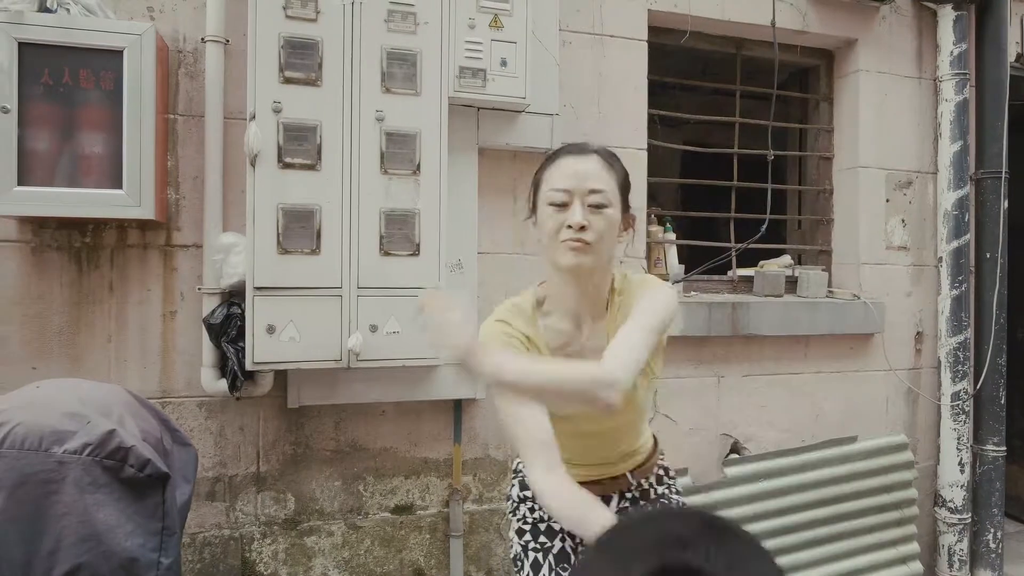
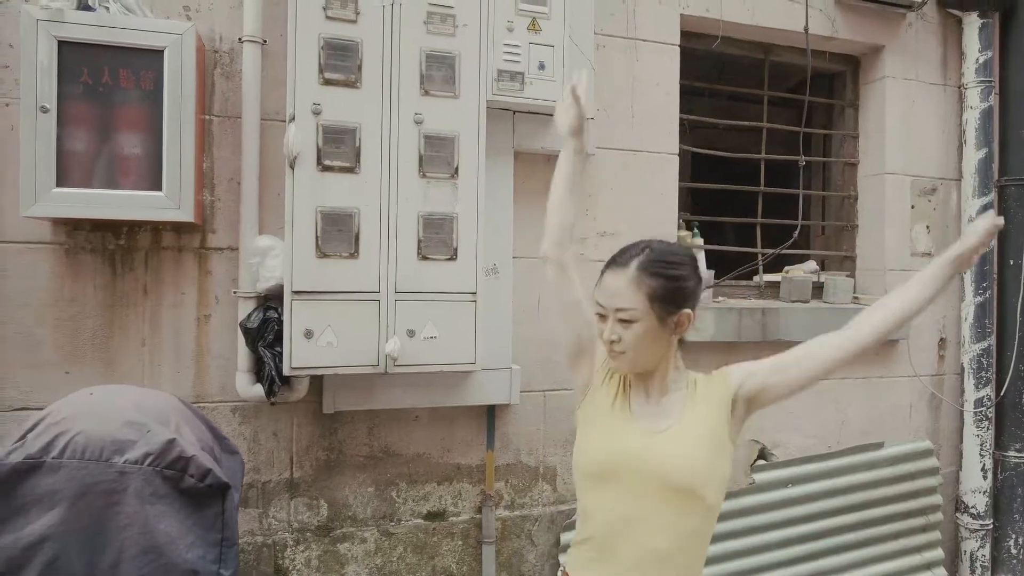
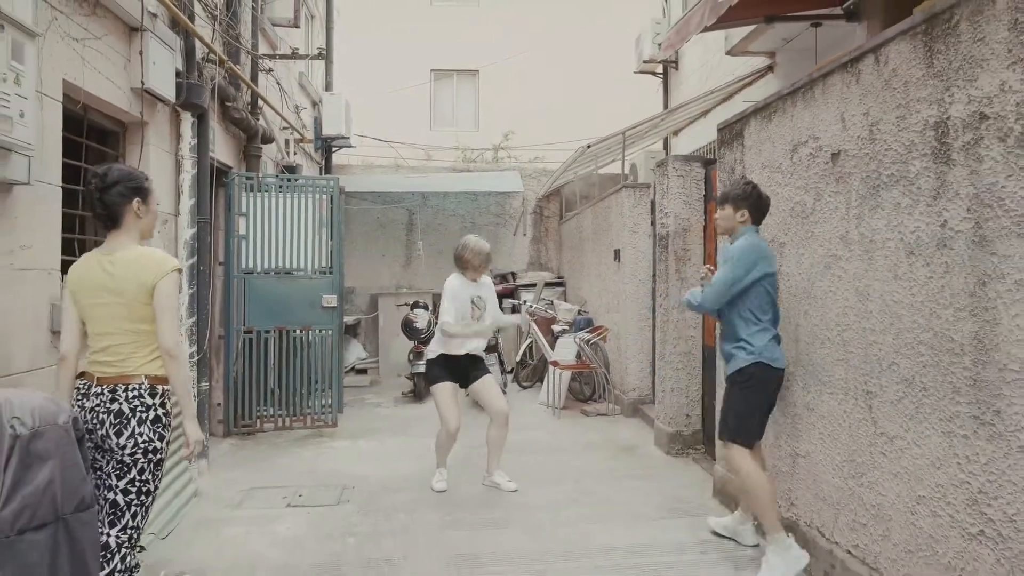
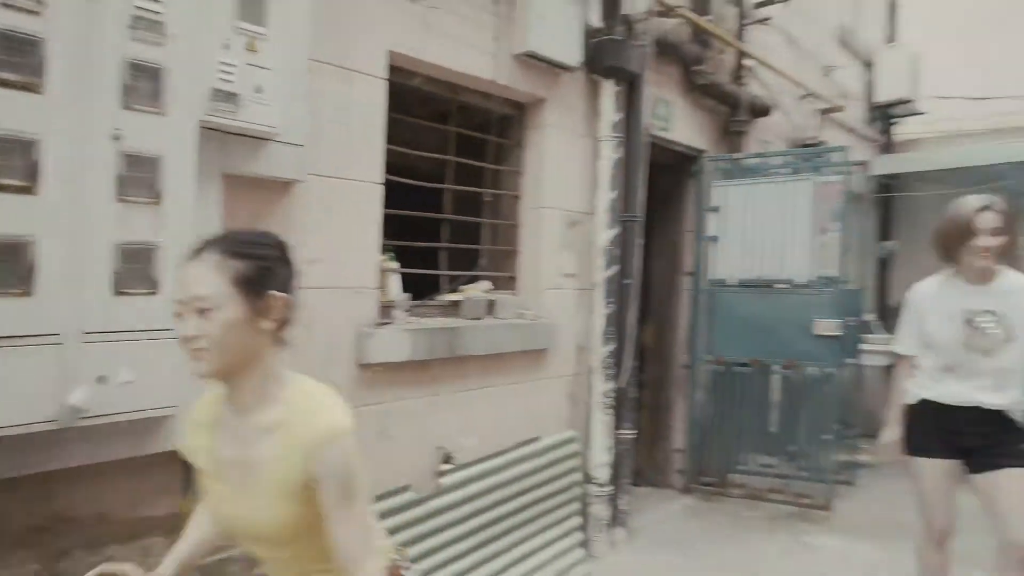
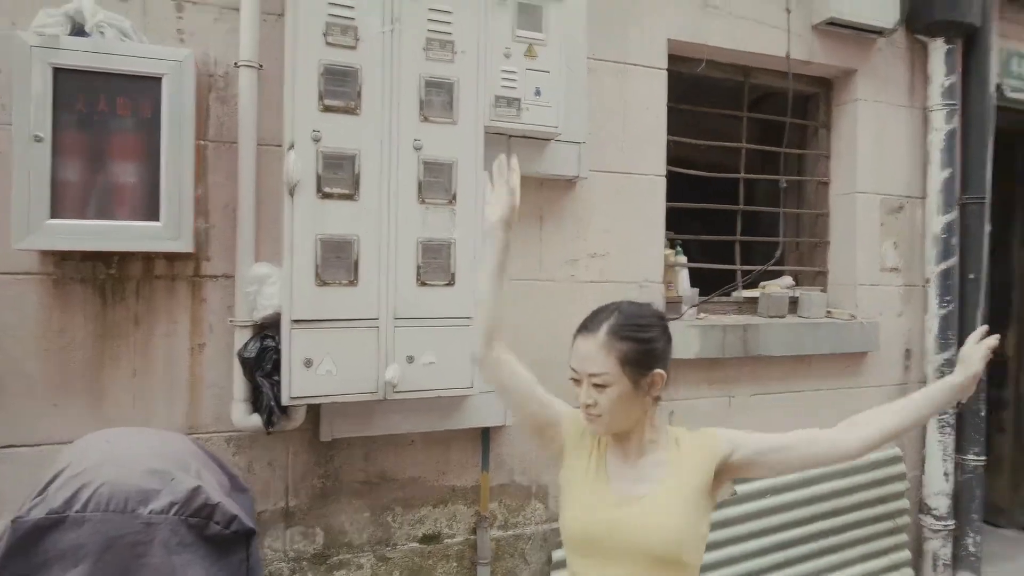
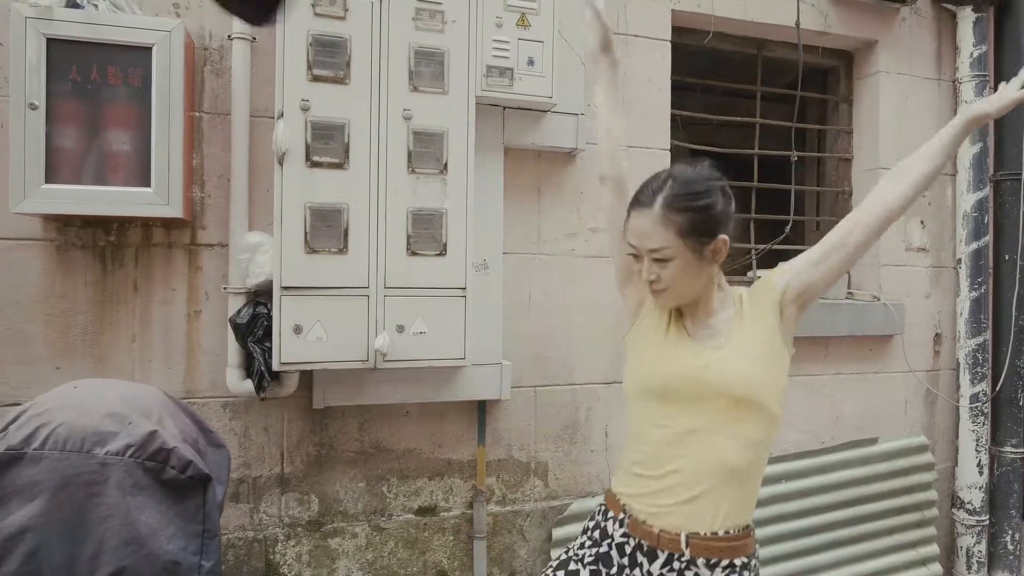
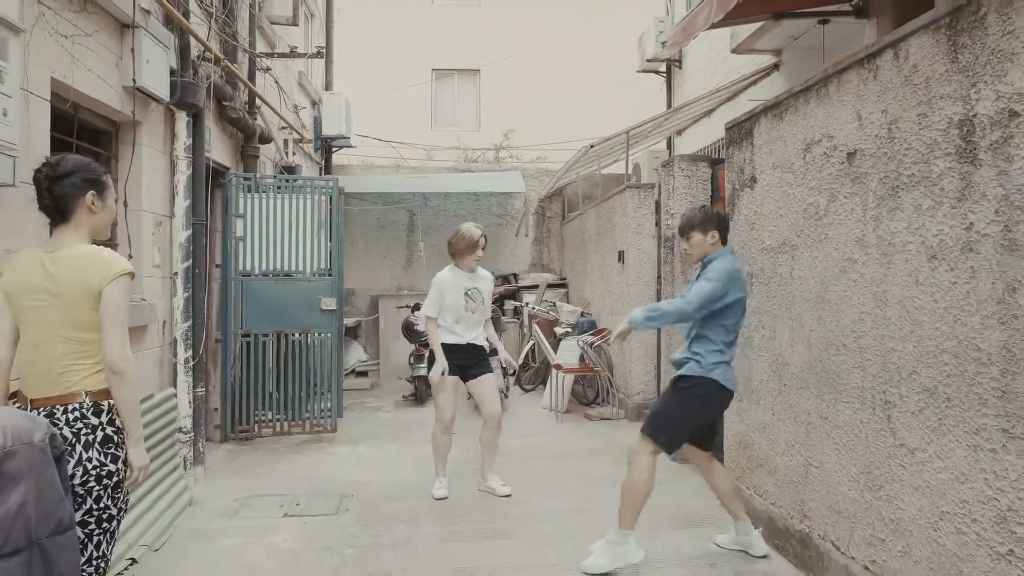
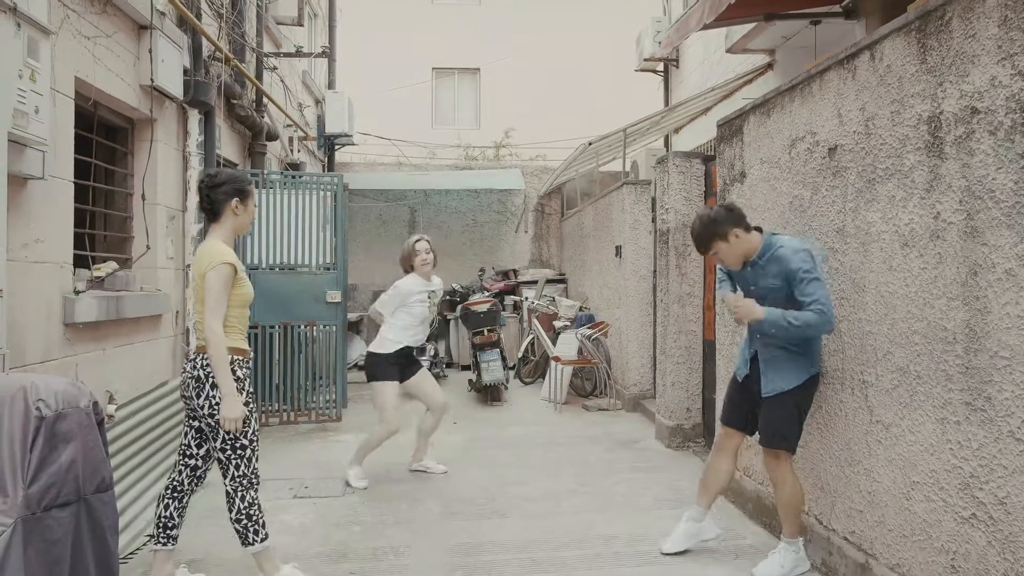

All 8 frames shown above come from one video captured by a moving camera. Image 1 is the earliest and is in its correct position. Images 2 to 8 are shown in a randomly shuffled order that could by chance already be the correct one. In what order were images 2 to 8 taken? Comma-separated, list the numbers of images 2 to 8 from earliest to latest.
6, 2, 5, 4, 7, 3, 8
